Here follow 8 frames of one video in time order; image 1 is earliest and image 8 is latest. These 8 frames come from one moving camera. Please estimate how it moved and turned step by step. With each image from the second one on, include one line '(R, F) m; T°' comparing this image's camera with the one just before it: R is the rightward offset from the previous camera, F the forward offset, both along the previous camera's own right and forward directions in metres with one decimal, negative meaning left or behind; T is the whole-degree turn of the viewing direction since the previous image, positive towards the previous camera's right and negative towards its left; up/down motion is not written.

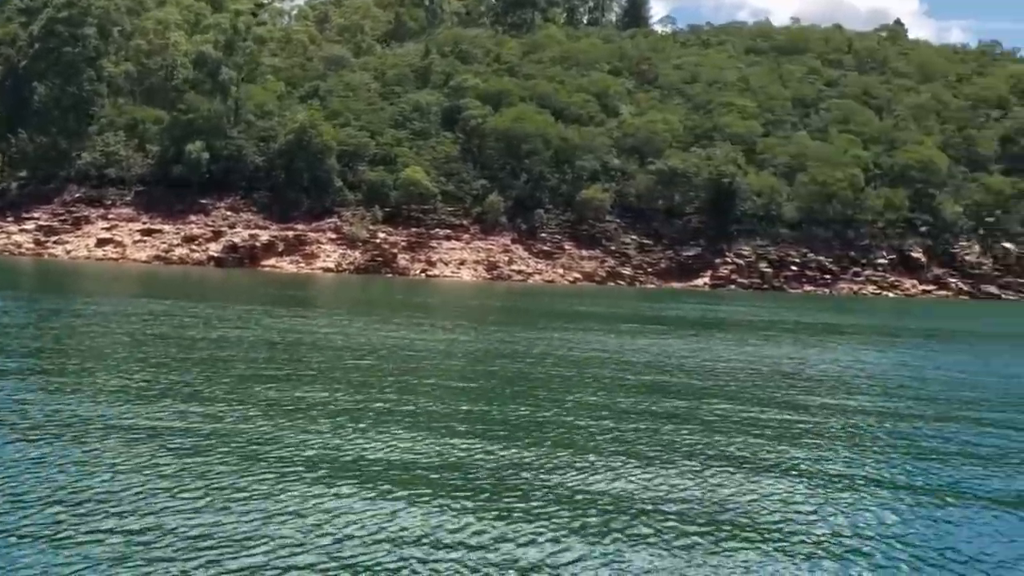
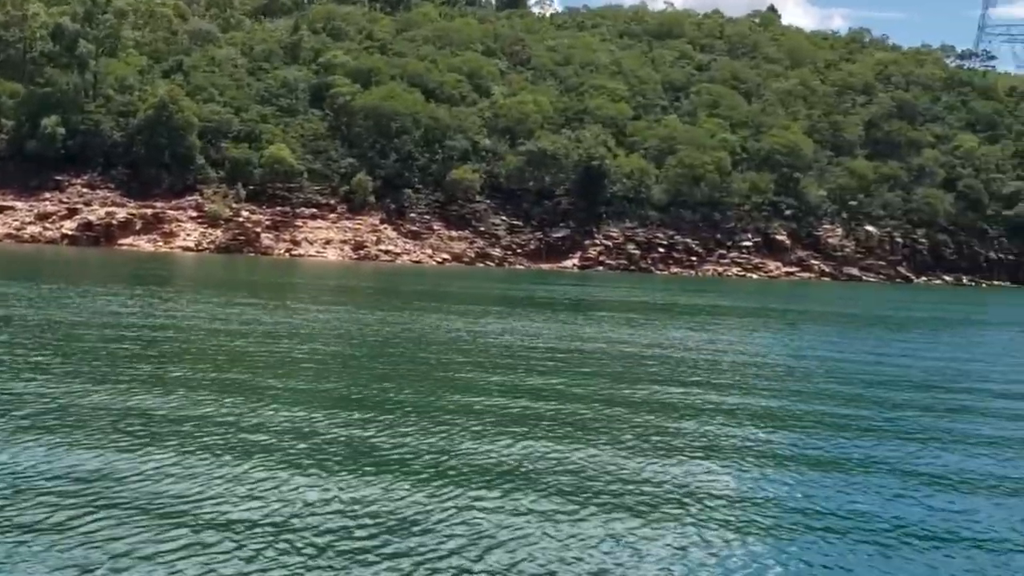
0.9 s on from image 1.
(+1.3, +0.2) m; +5°
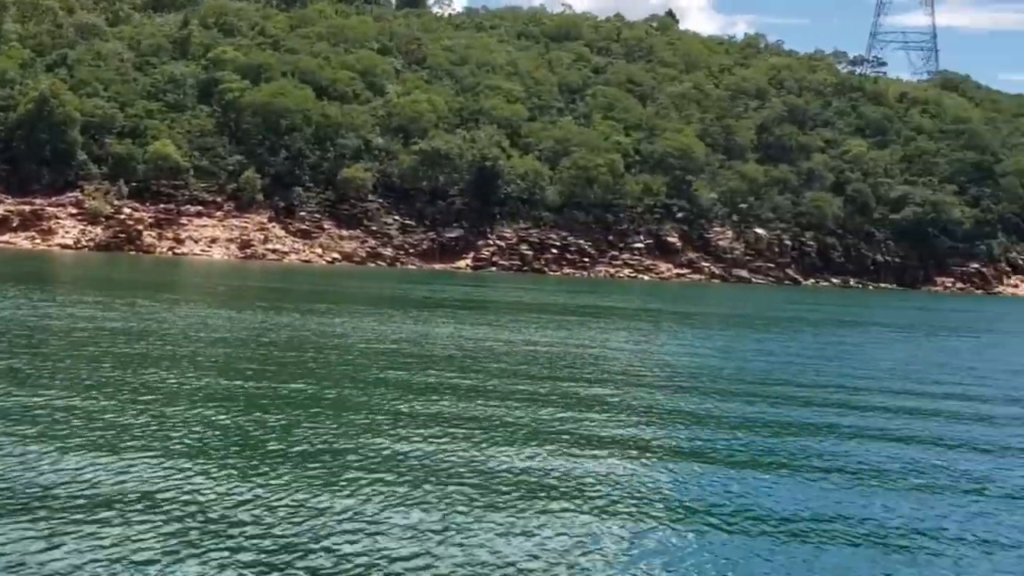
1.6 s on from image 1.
(+1.1, +0.2) m; +4°
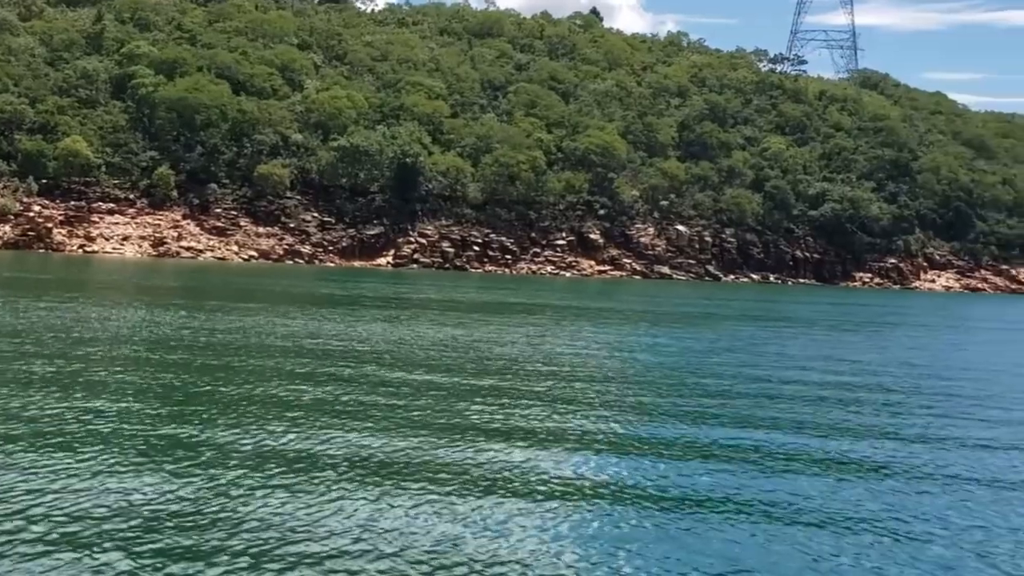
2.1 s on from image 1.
(+0.7, +0.2) m; +3°
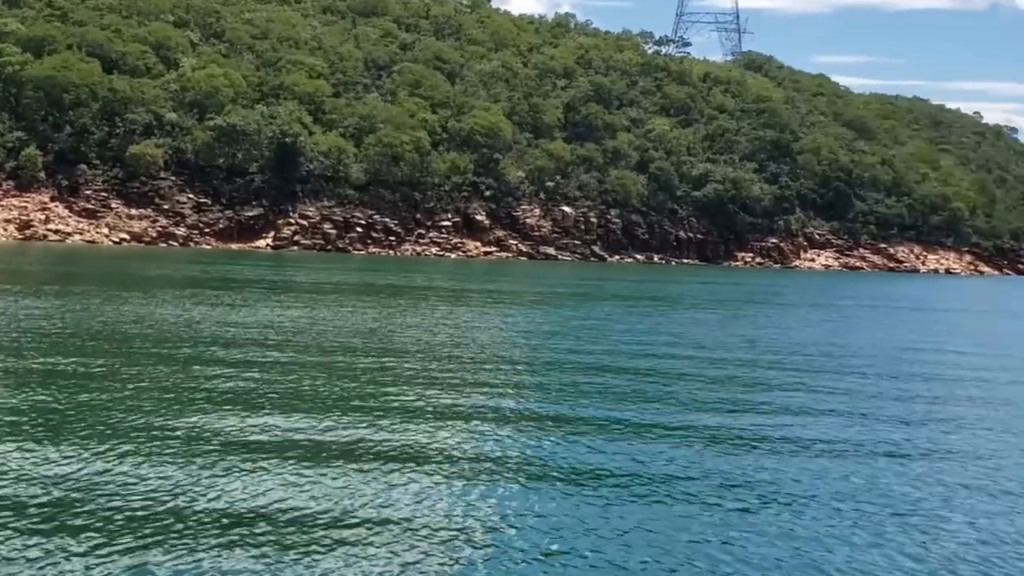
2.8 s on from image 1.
(+1.0, +0.3) m; +5°
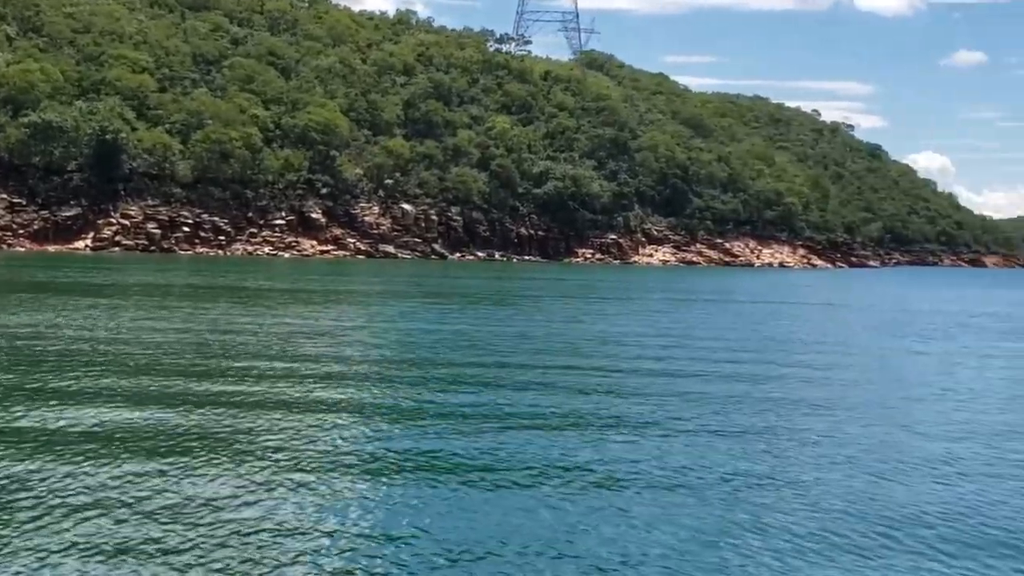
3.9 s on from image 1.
(+1.5, +0.5) m; +6°
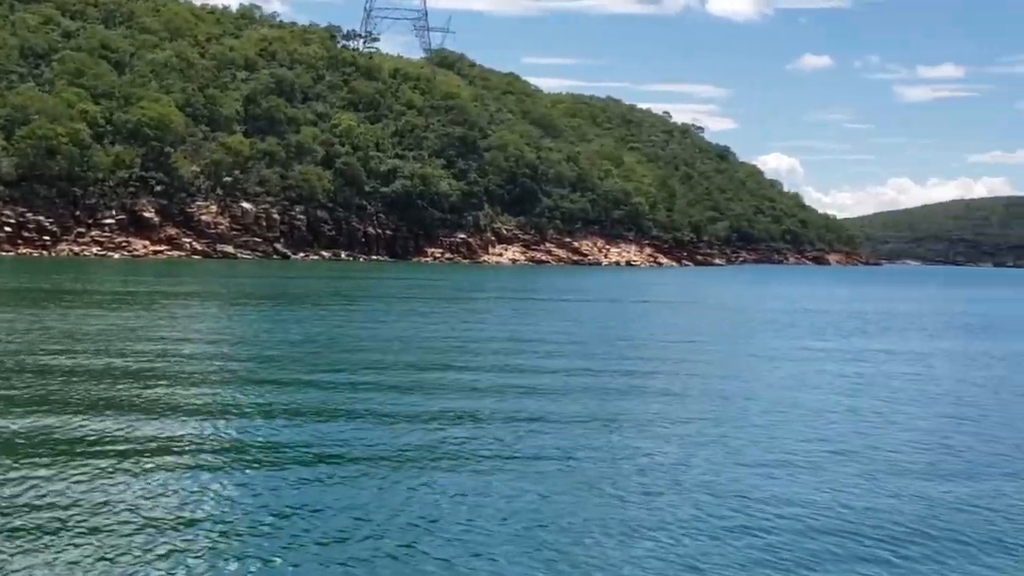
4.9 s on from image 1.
(+1.1, +0.8) m; +6°
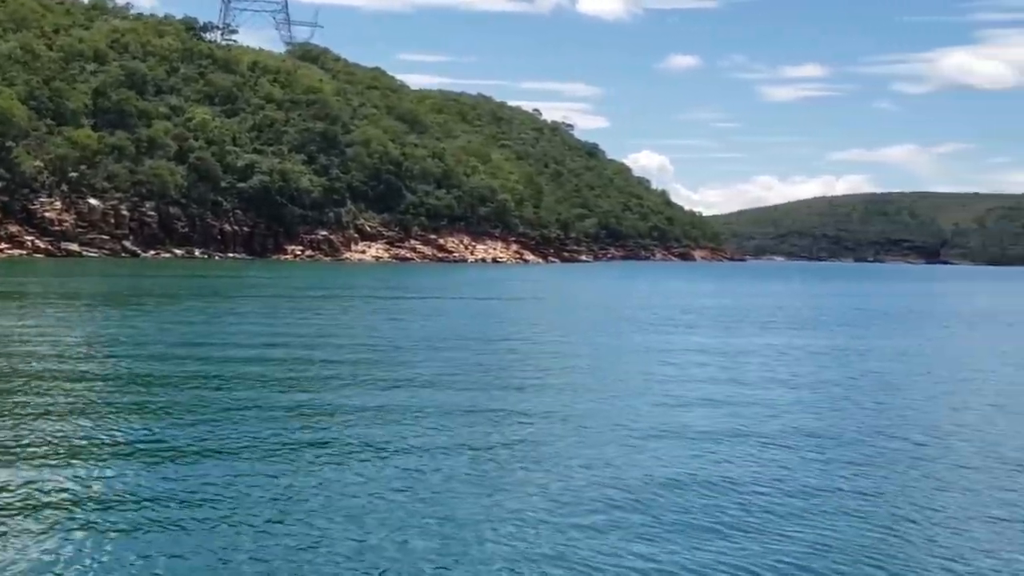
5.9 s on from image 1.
(+0.9, +0.9) m; +6°
